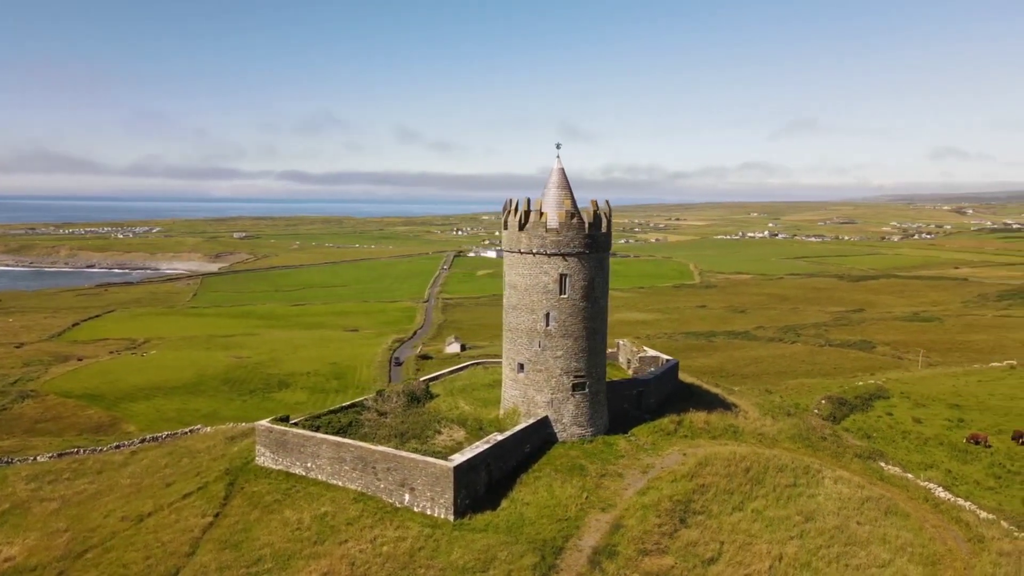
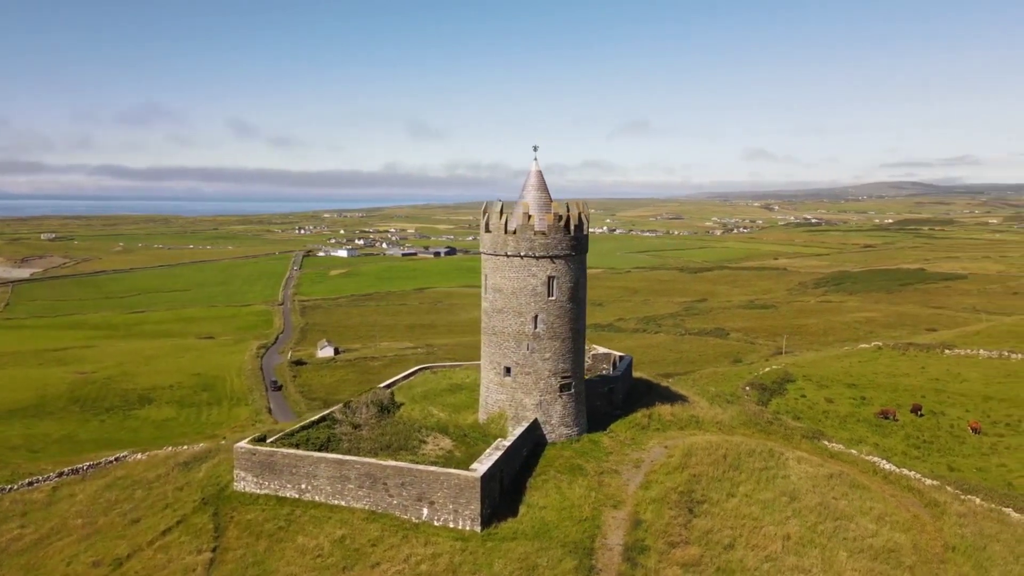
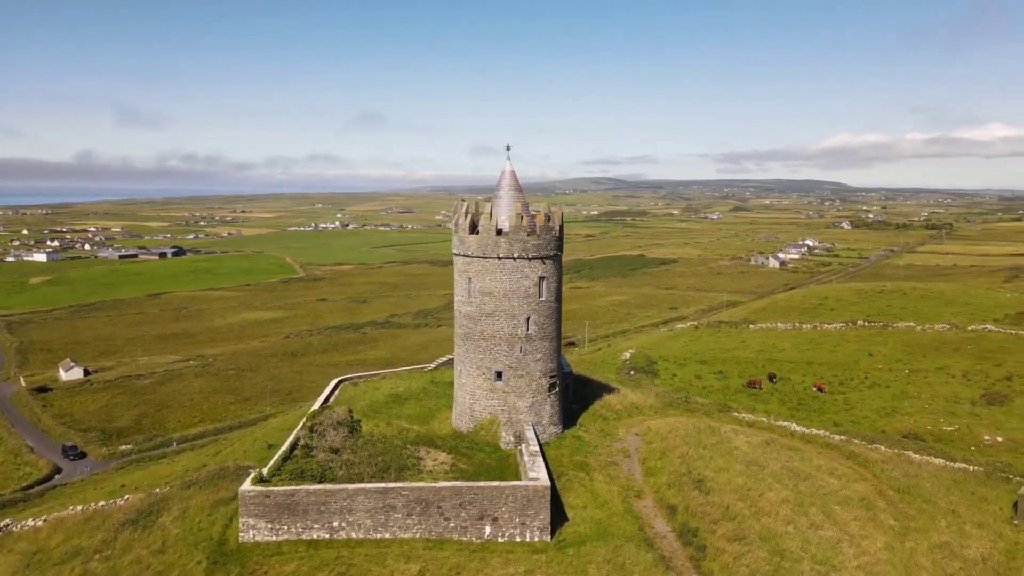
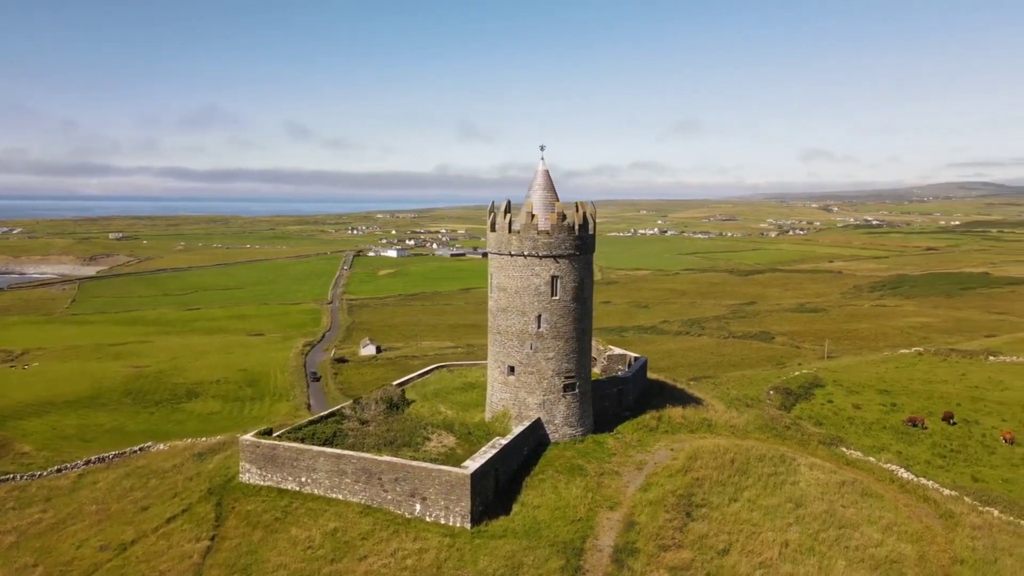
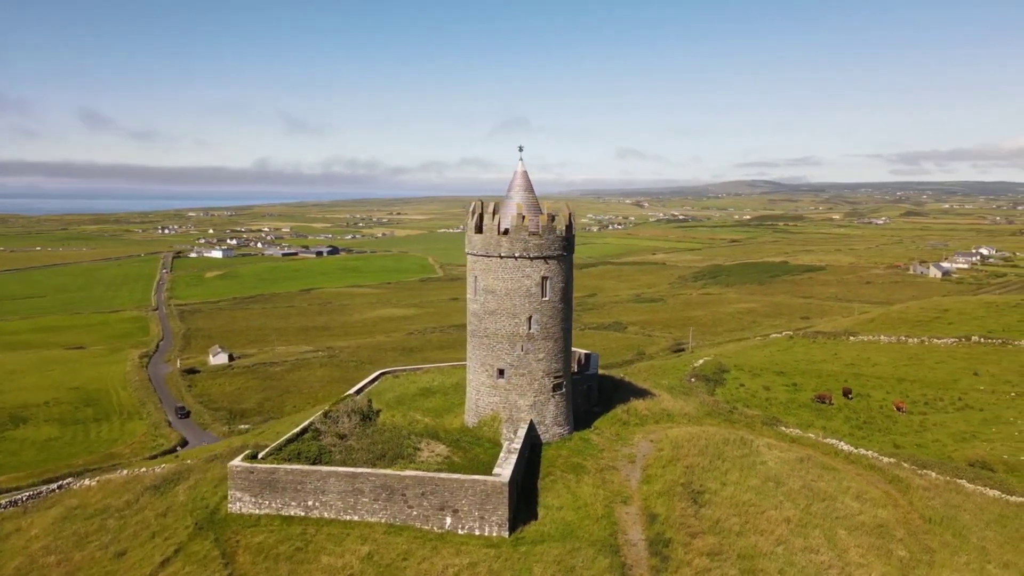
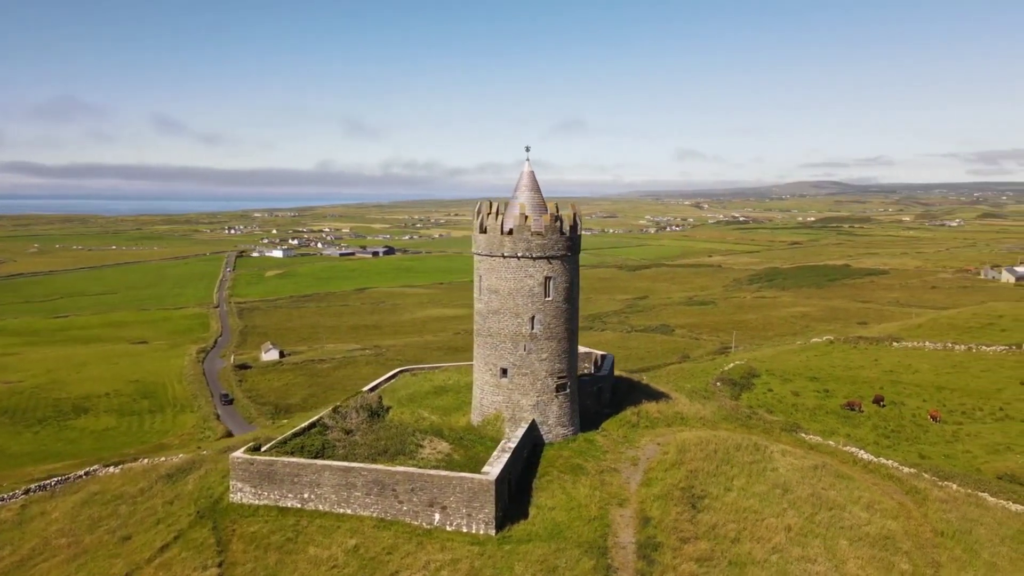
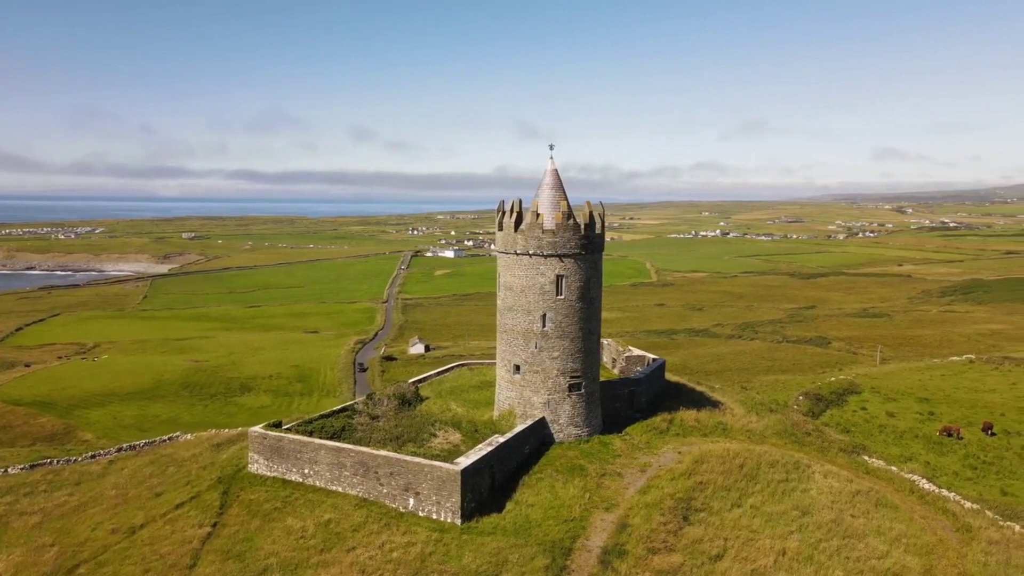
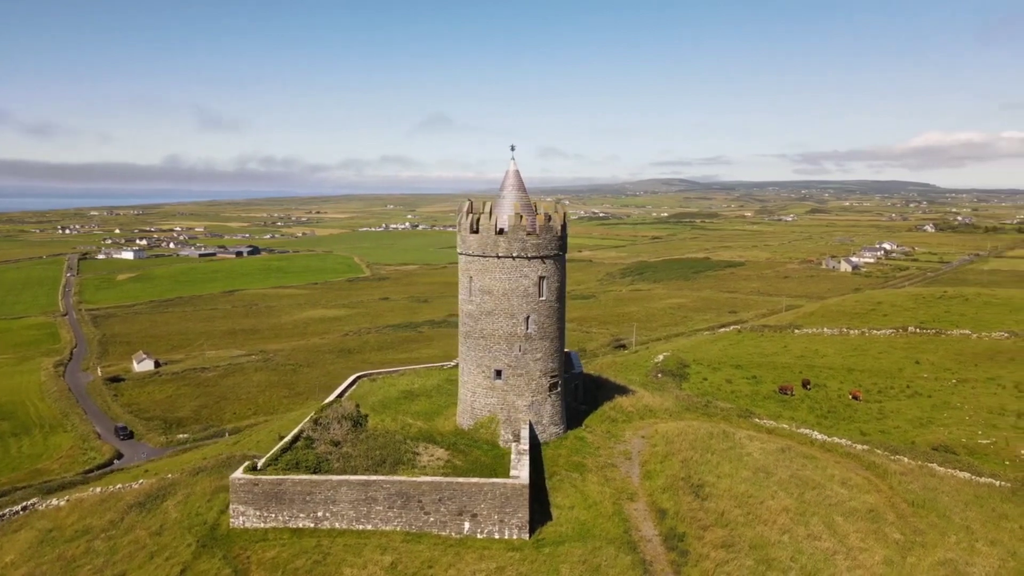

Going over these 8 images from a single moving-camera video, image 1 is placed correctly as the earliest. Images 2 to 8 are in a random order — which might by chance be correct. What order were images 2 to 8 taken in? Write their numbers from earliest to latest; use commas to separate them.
7, 4, 2, 6, 5, 8, 3
